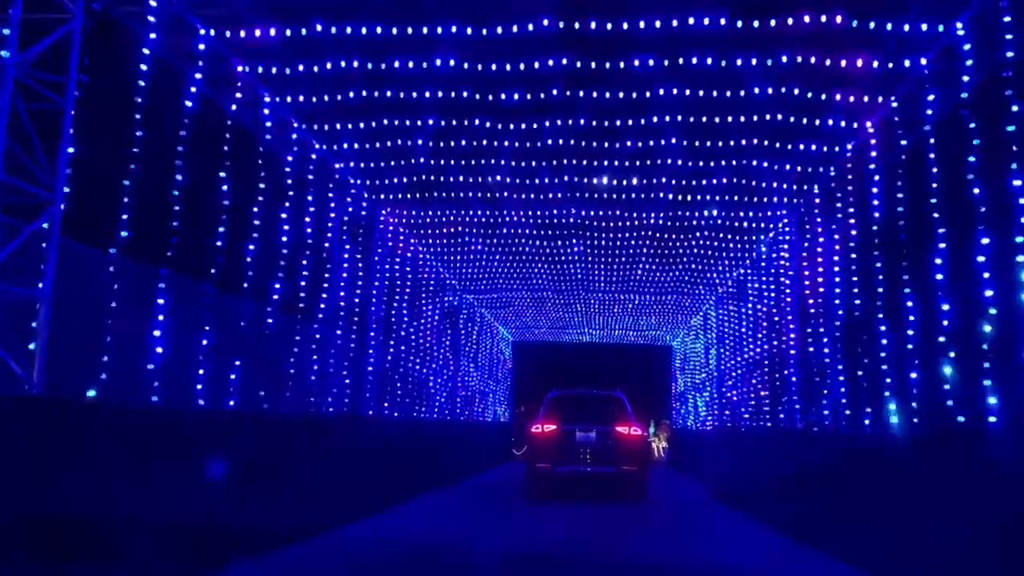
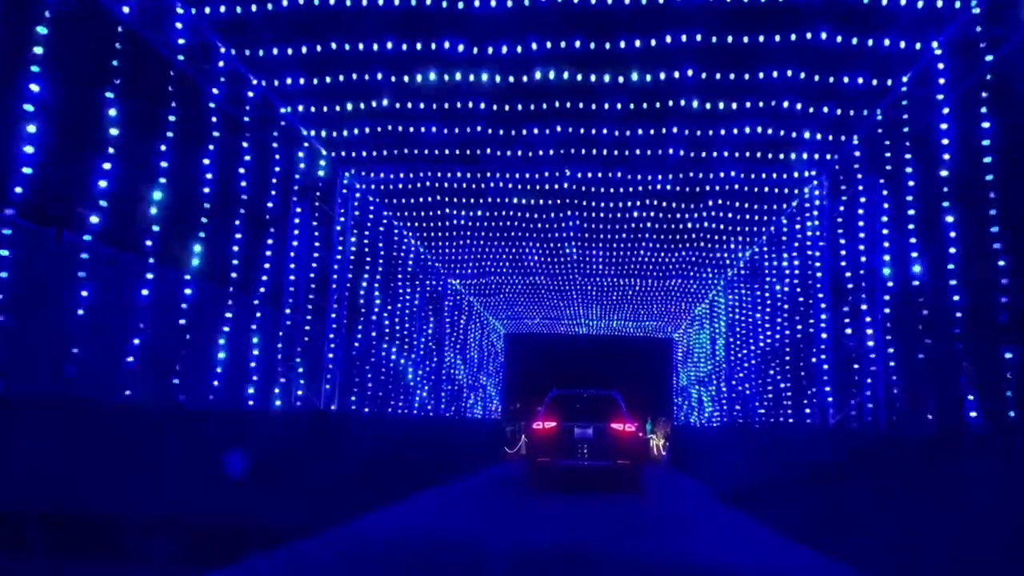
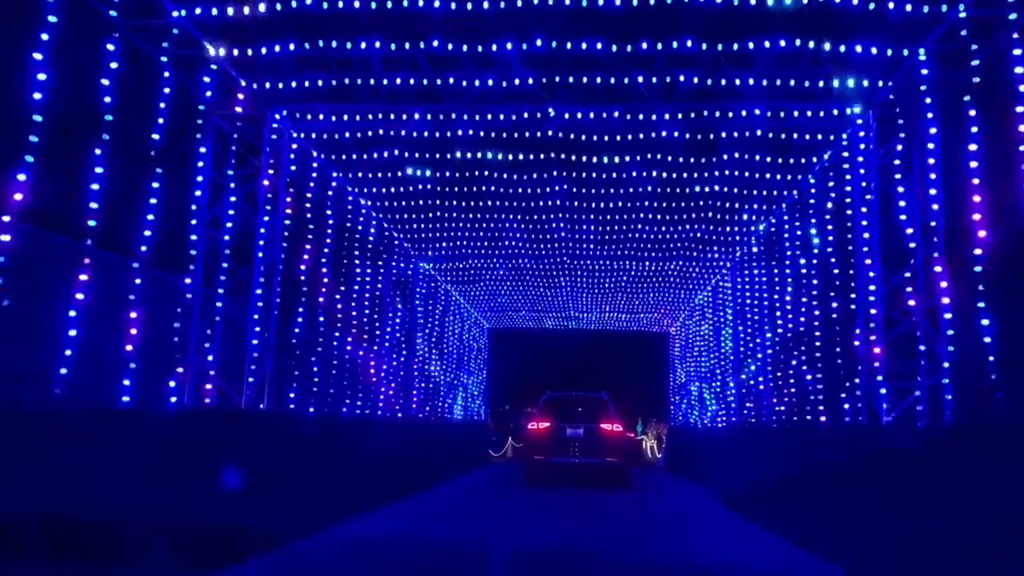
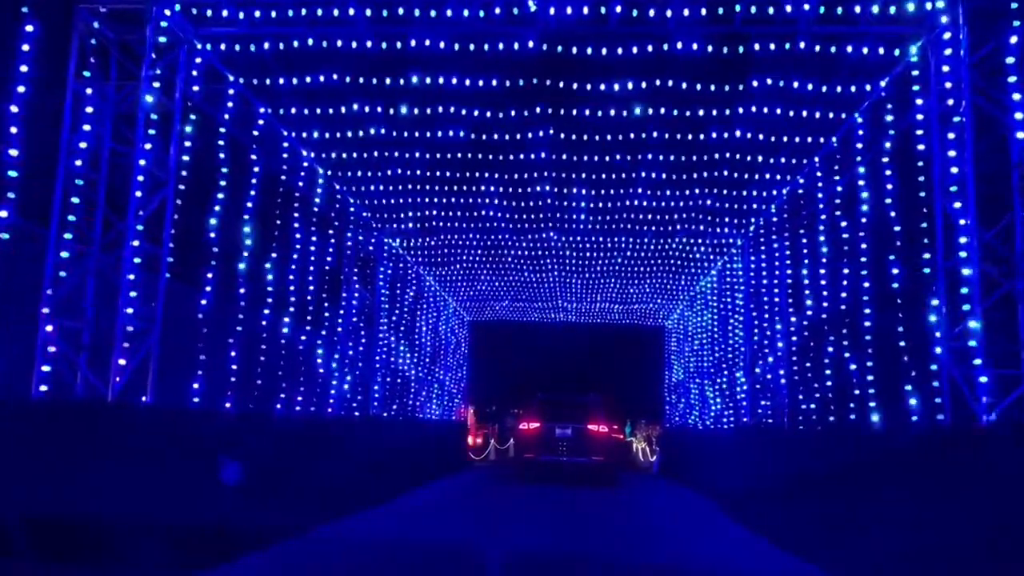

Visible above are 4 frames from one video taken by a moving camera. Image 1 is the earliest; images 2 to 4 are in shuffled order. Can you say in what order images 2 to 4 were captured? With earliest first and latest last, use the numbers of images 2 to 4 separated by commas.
2, 3, 4
